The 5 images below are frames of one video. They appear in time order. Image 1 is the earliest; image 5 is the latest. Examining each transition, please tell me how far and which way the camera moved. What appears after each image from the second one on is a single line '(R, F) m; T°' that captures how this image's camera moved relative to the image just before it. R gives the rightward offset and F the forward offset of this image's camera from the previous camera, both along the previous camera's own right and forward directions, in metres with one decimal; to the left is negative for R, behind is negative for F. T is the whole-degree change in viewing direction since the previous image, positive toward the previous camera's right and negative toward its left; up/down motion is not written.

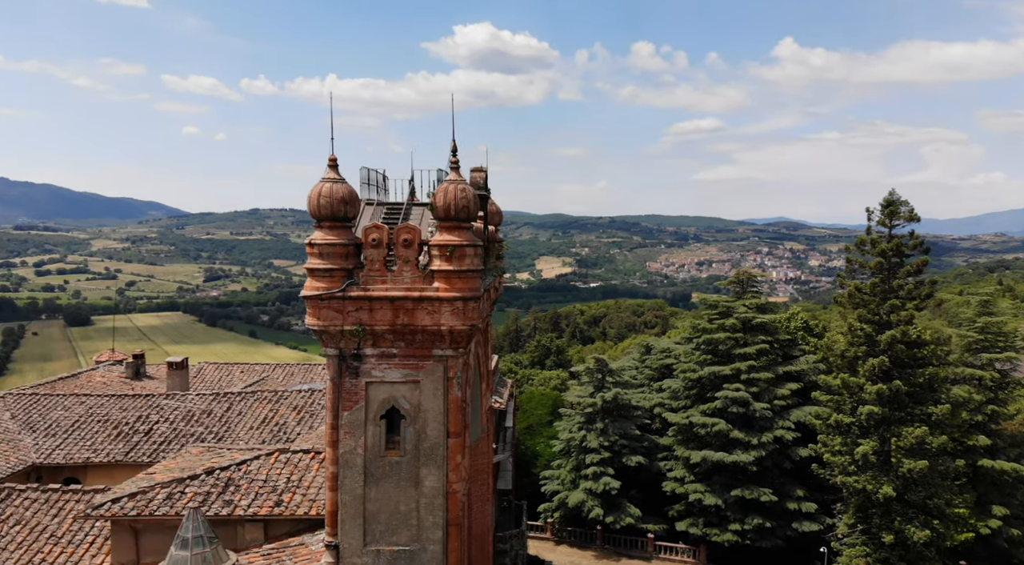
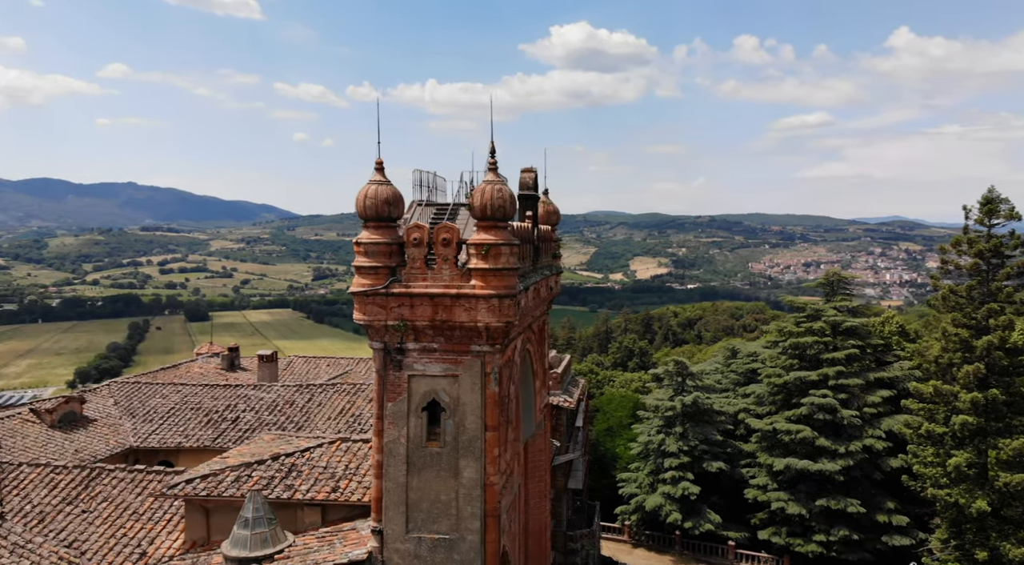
(+1.2, -0.2) m; -7°
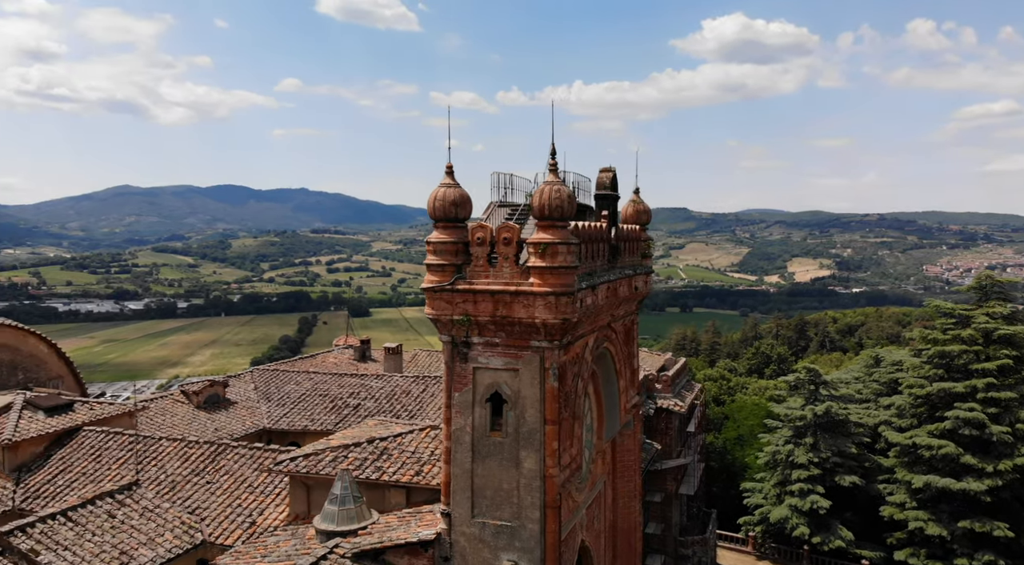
(+1.9, -0.3) m; -11°
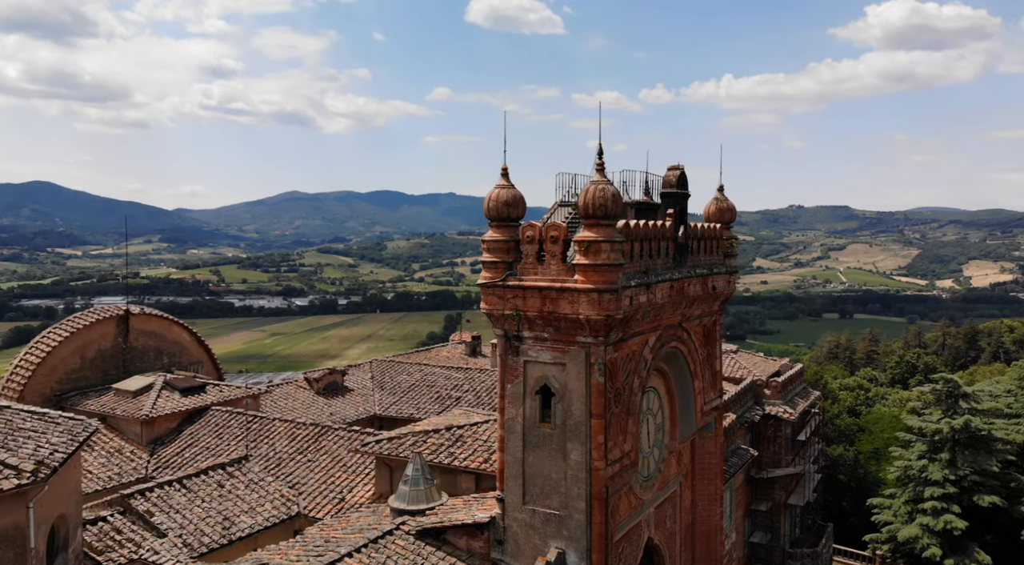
(+2.2, -0.3) m; -11°
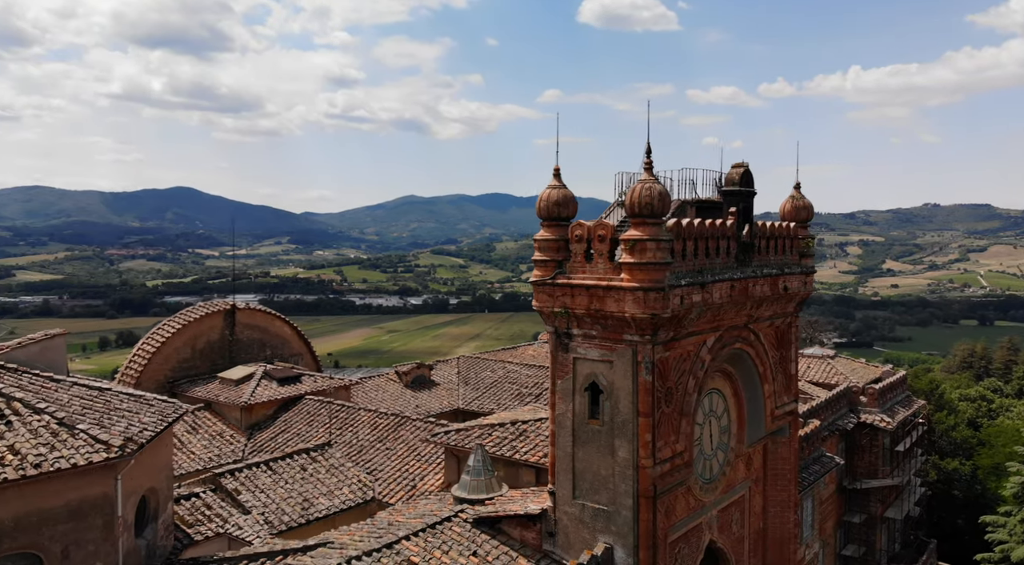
(+1.5, -0.2) m; -9°
